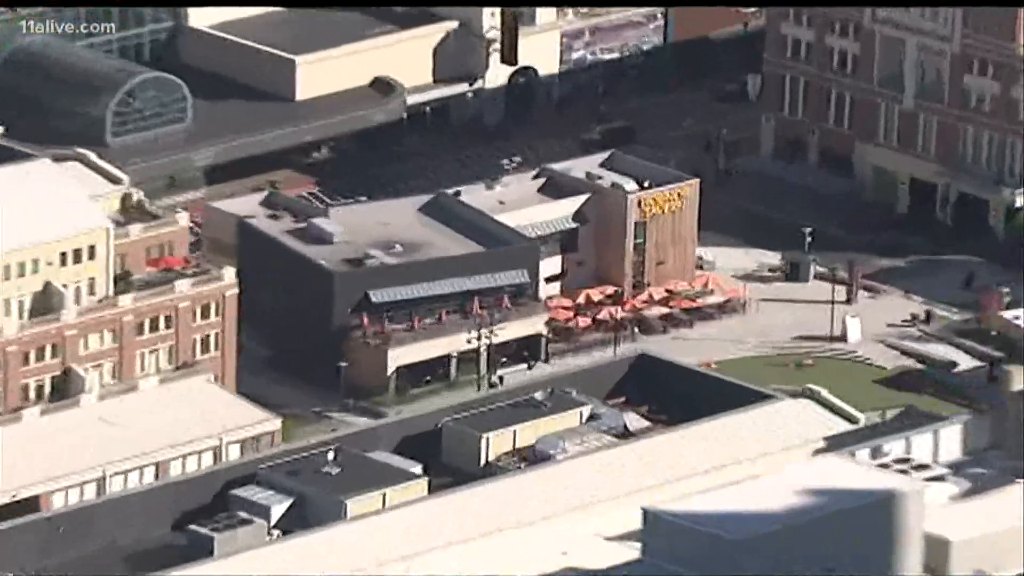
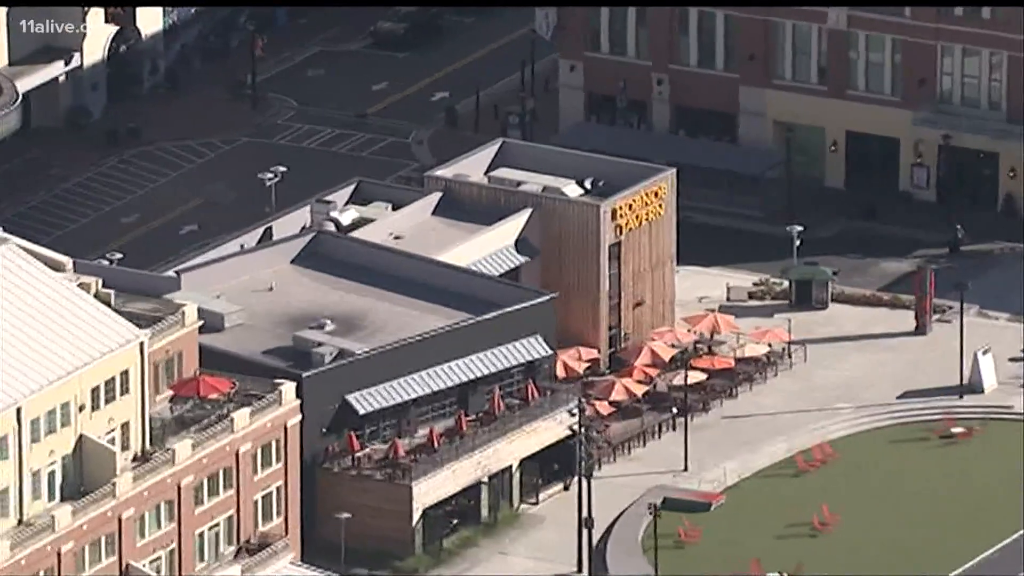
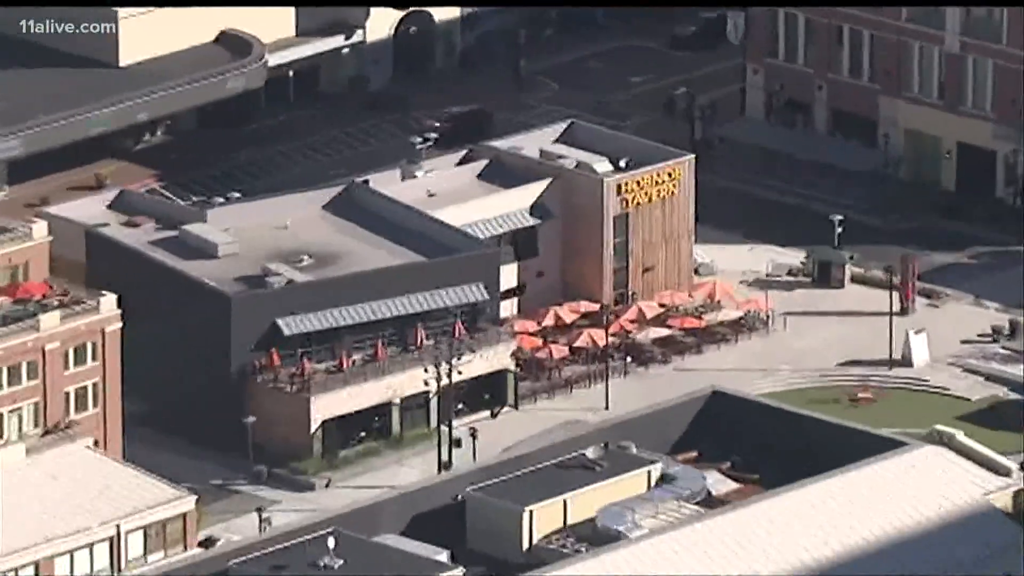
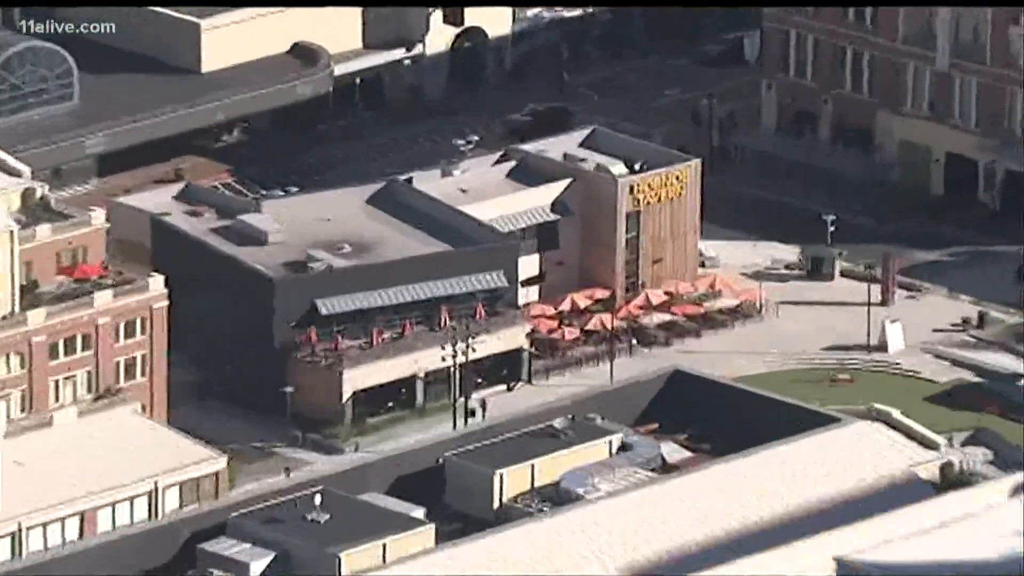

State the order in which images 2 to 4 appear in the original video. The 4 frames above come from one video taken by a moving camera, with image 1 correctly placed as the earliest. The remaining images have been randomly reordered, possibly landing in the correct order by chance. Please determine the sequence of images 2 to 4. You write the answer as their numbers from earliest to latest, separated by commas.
4, 3, 2
